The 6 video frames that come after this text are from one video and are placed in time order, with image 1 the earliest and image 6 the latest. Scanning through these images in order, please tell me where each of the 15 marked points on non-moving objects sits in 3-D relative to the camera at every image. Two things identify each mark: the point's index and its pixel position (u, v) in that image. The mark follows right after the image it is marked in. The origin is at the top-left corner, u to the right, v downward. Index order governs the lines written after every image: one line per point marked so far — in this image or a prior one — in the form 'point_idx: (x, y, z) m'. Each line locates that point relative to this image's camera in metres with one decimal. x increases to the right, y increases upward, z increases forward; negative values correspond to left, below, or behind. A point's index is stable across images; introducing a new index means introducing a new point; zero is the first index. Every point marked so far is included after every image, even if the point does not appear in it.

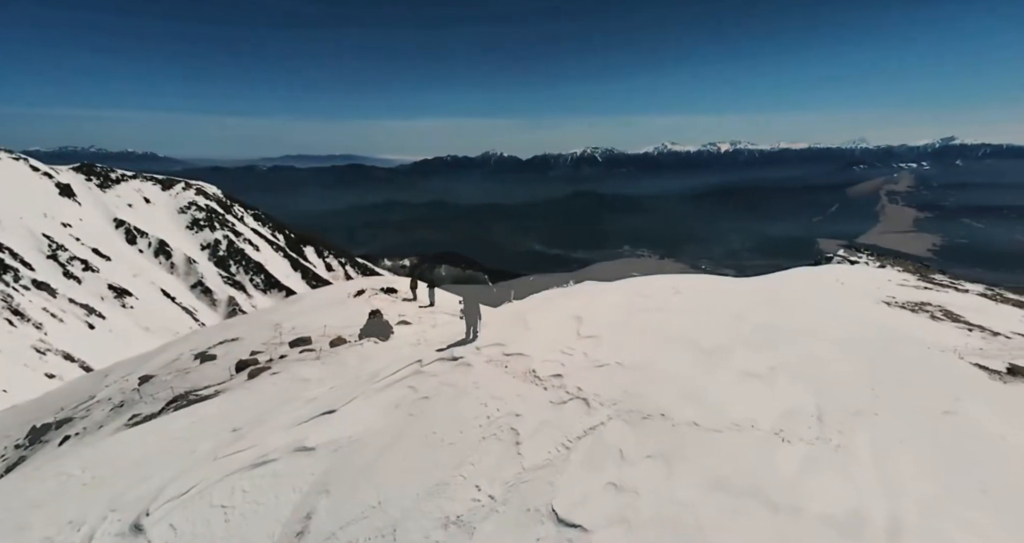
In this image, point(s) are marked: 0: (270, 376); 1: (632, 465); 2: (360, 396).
0: (-6.5, -2.9, +12.0) m
1: (+2.3, -3.5, +9.3) m
2: (-3.0, -2.6, +9.4) m
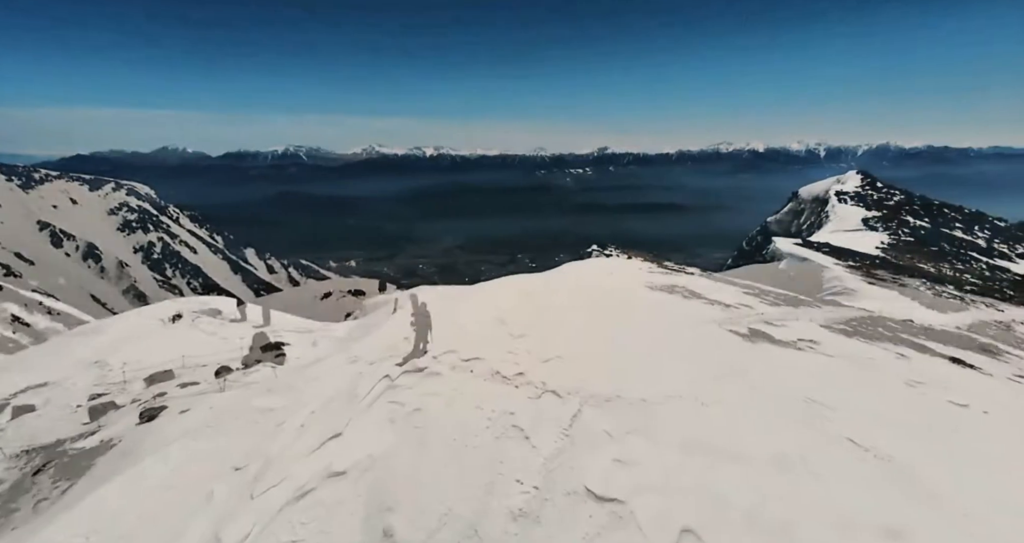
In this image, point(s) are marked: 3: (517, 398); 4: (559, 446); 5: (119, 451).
0: (-6.9, -3.0, +11.7) m
1: (+2.1, -3.5, +9.6) m
2: (-3.3, -2.7, +9.4) m
3: (0.0, -2.9, +10.8) m
4: (+0.9, -3.3, +8.9) m
5: (-7.8, -3.6, +9.2) m
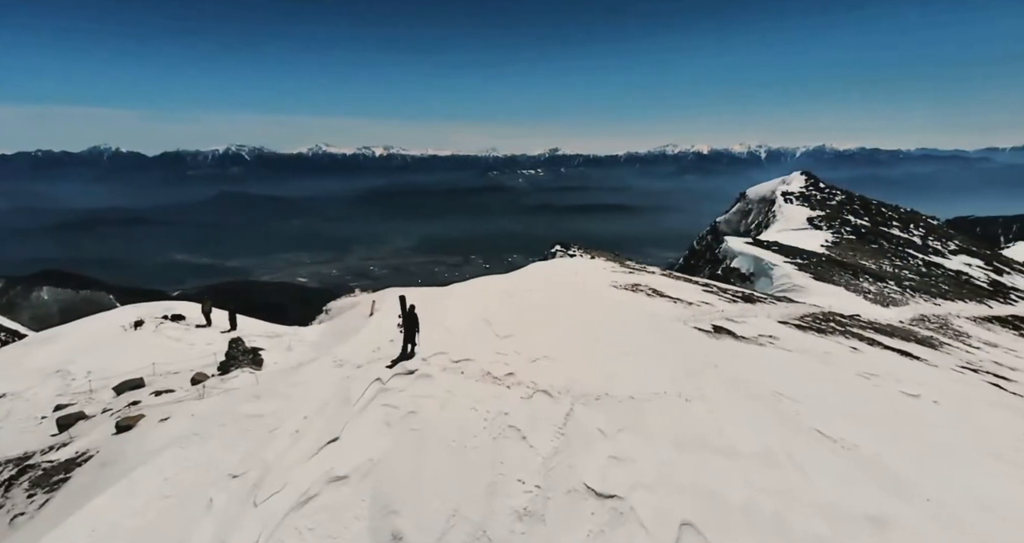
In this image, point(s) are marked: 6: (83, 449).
0: (-7.1, -3.1, +11.4) m
1: (+2.0, -3.5, +9.7) m
2: (-3.3, -2.7, +9.2) m
3: (-0.1, -2.9, +10.8) m
4: (+0.8, -3.3, +9.0) m
5: (-7.8, -3.7, +8.8) m
6: (-9.4, -3.8, +10.5) m
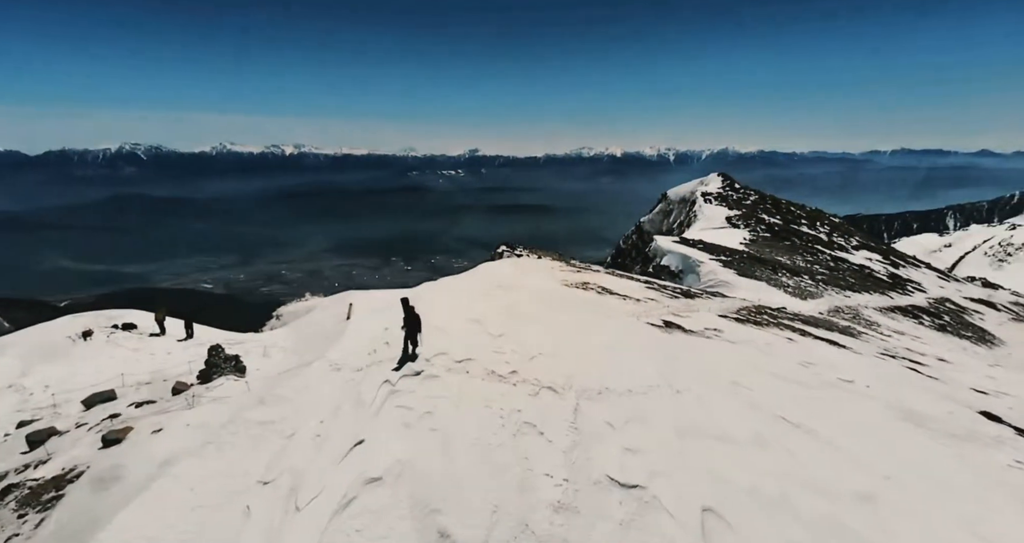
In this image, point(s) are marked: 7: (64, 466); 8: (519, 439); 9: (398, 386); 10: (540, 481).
0: (-7.0, -3.2, +11.0) m
1: (+2.3, -3.4, +10.0) m
2: (-3.0, -2.8, +9.1) m
3: (+0.1, -2.9, +10.9) m
4: (+1.2, -3.2, +9.1) m
5: (-7.5, -3.8, +8.4) m
6: (-9.2, -3.9, +9.9) m
7: (-9.4, -4.1, +10.0) m
8: (+0.1, -3.1, +8.7) m
9: (-2.5, -2.5, +10.5) m
10: (+0.4, -3.3, +7.5) m
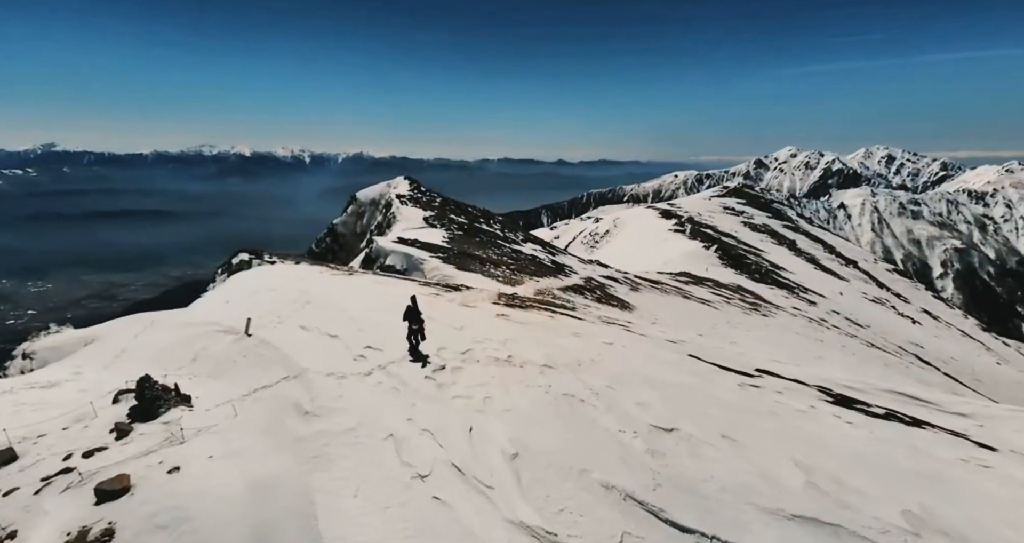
0: (-6.8, -3.2, +10.7) m
1: (+2.5, -3.3, +10.4) m
2: (-2.7, -2.7, +9.1) m
3: (+0.3, -2.8, +11.1) m
4: (+1.5, -3.1, +9.4) m
5: (-7.1, -3.8, +8.1) m
6: (-8.9, -4.0, +9.5) m
7: (-9.2, -4.1, +9.6) m
8: (+0.4, -3.0, +8.9) m
9: (-2.3, -2.5, +10.6) m
10: (+0.8, -3.2, +7.7) m
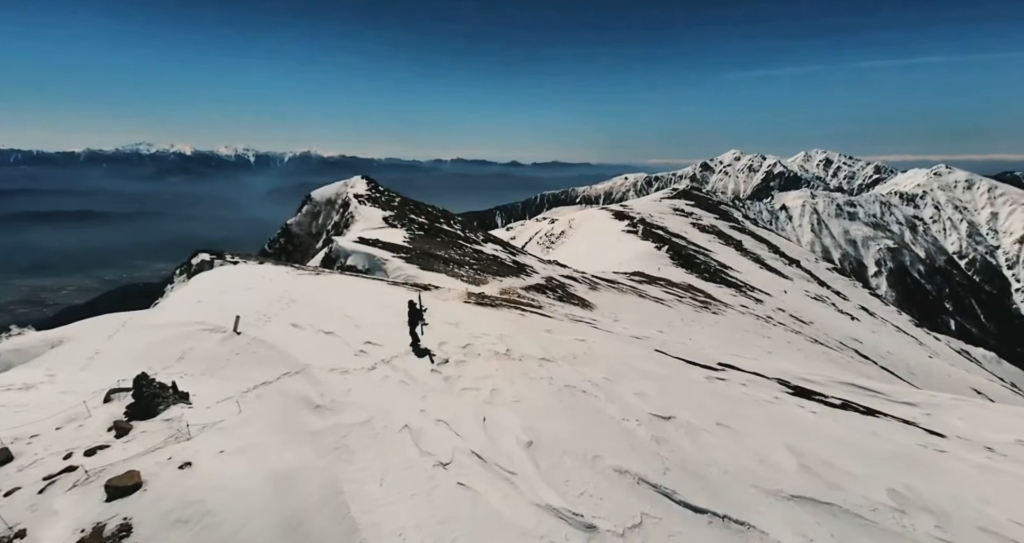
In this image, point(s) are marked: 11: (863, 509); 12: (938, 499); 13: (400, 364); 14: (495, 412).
0: (-6.6, -3.1, +10.7) m
1: (+2.7, -3.1, +10.7) m
2: (-2.5, -2.6, +9.2) m
3: (+0.4, -2.6, +11.4) m
4: (+1.7, -3.0, +9.7) m
5: (-6.8, -3.8, +8.0) m
6: (-8.7, -3.9, +9.4) m
7: (-9.0, -4.0, +9.5) m
8: (+0.7, -2.8, +9.1) m
9: (-2.2, -2.3, +10.7) m
10: (+1.1, -3.1, +8.0) m
11: (+6.5, -4.4, +8.7) m
12: (+8.6, -4.6, +9.6) m
13: (-2.7, -2.2, +12.2) m
14: (-0.5, -2.6, +9.4) m
